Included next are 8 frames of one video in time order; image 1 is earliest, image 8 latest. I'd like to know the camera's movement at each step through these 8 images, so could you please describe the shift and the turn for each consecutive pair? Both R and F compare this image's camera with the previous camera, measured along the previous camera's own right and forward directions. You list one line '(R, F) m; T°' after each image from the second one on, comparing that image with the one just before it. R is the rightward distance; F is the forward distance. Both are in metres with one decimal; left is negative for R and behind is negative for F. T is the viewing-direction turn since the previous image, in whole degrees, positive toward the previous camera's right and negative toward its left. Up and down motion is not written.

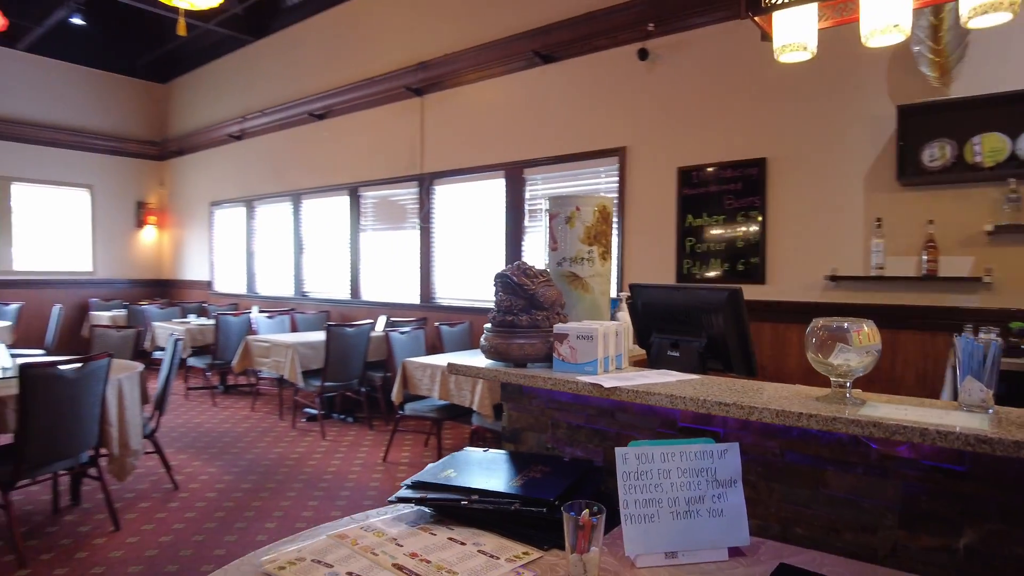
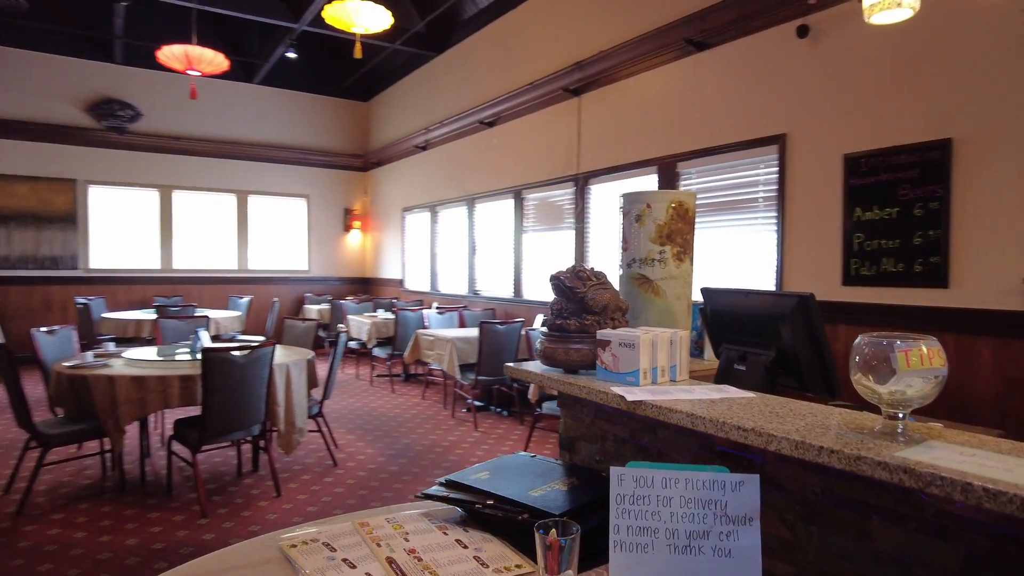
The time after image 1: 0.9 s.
(+0.4, +0.1) m; -18°
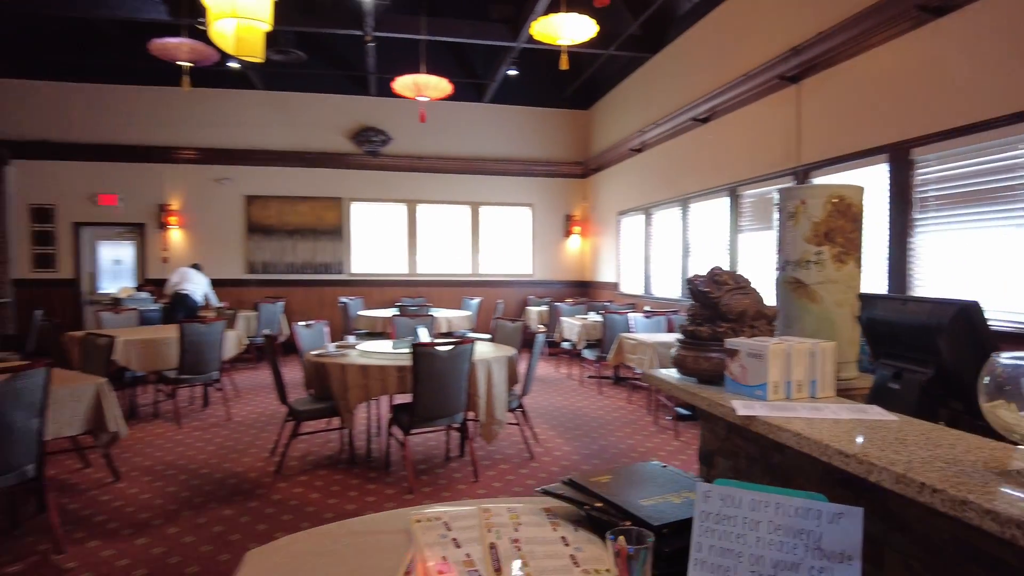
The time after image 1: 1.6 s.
(+0.3, 0.0) m; -21°
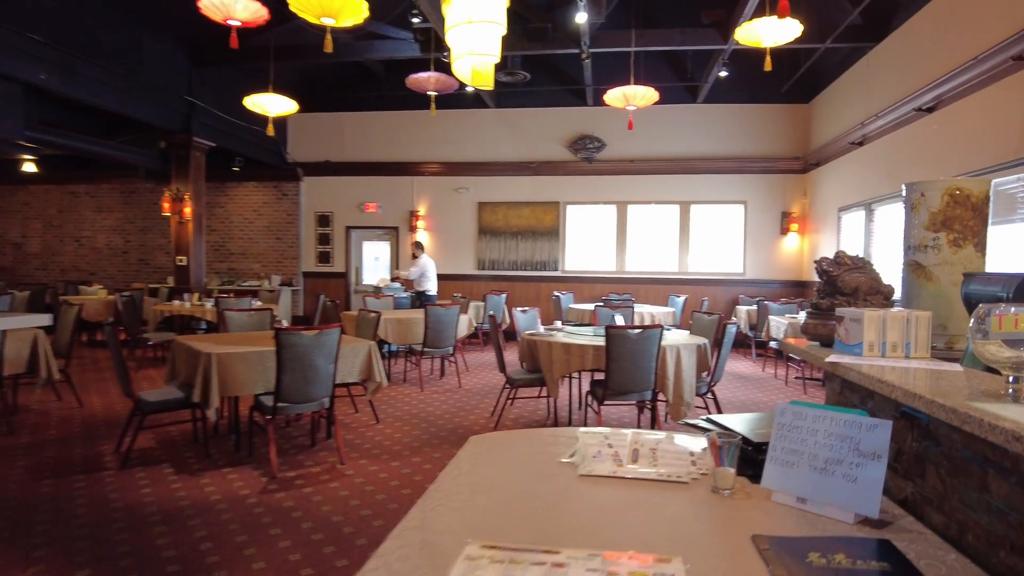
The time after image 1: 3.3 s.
(+0.2, -0.5) m; -19°
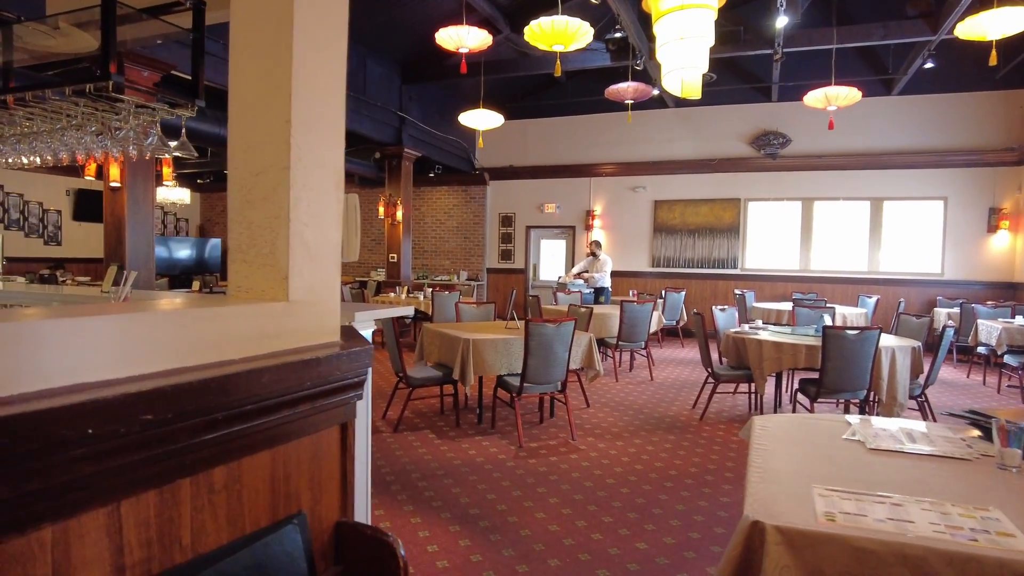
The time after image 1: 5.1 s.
(-0.4, -0.5) m; -13°
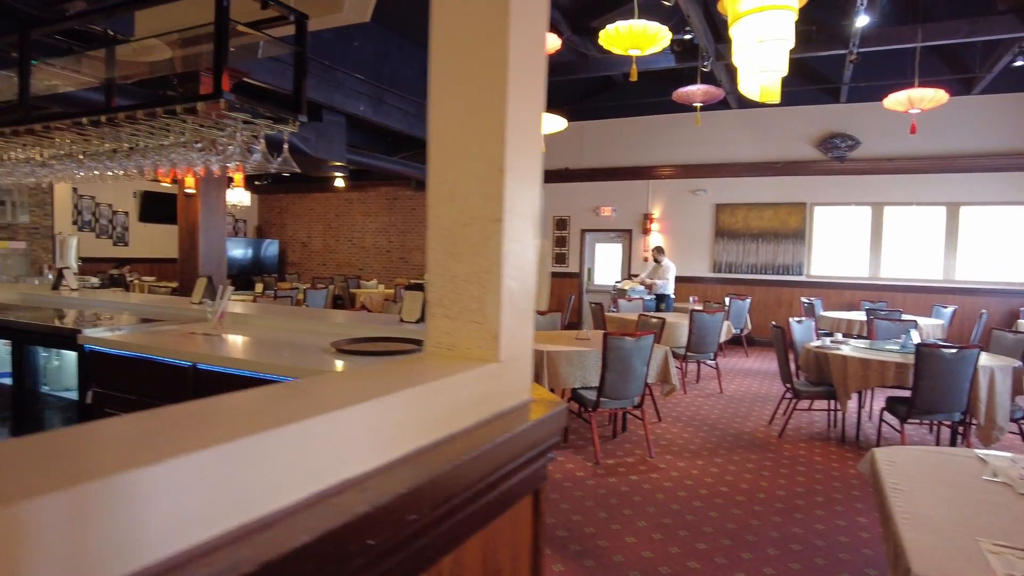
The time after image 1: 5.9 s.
(-0.2, +0.1) m; -4°
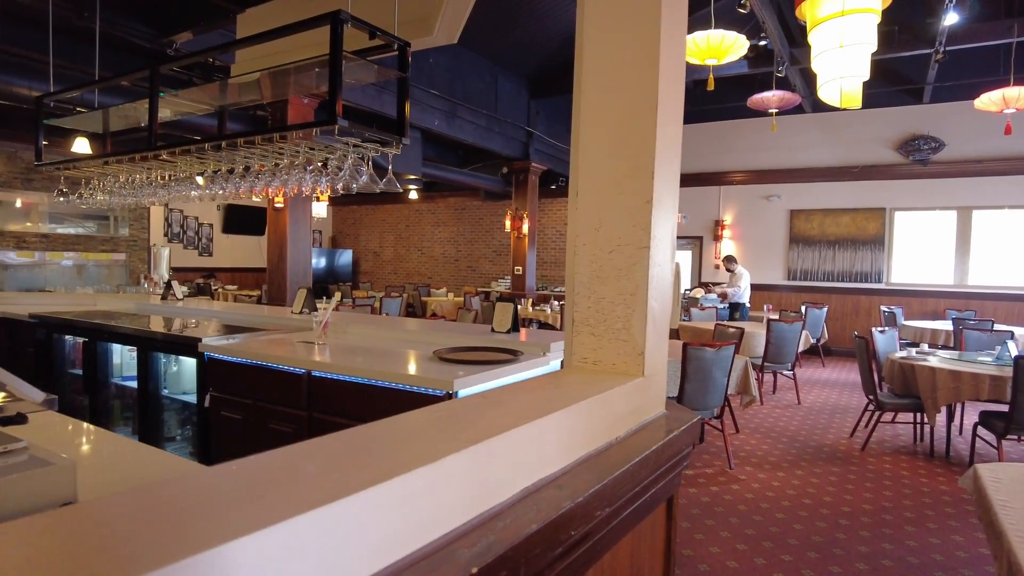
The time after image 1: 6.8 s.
(-0.1, -0.1) m; -5°
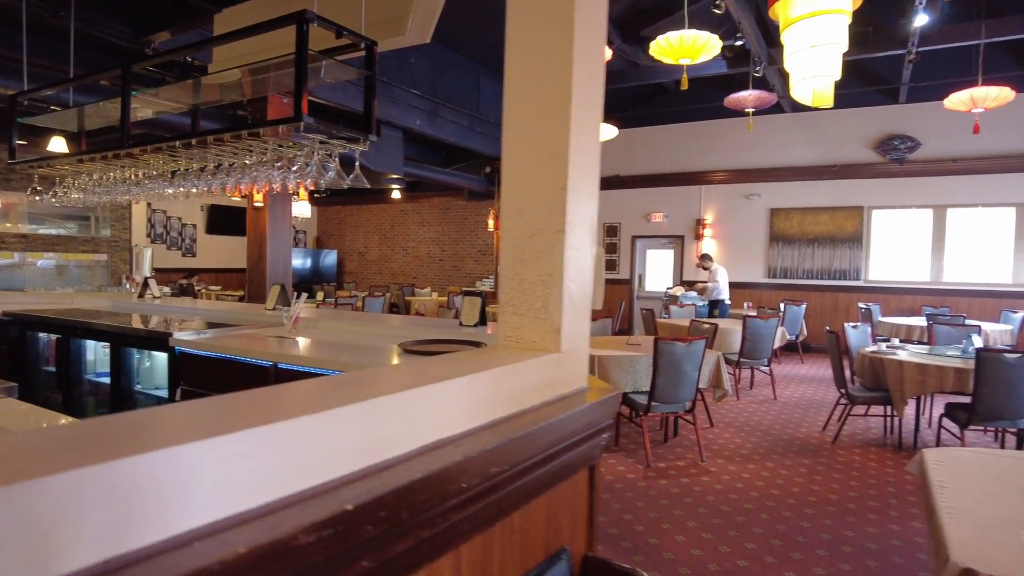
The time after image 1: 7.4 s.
(+0.1, -0.1) m; +1°
